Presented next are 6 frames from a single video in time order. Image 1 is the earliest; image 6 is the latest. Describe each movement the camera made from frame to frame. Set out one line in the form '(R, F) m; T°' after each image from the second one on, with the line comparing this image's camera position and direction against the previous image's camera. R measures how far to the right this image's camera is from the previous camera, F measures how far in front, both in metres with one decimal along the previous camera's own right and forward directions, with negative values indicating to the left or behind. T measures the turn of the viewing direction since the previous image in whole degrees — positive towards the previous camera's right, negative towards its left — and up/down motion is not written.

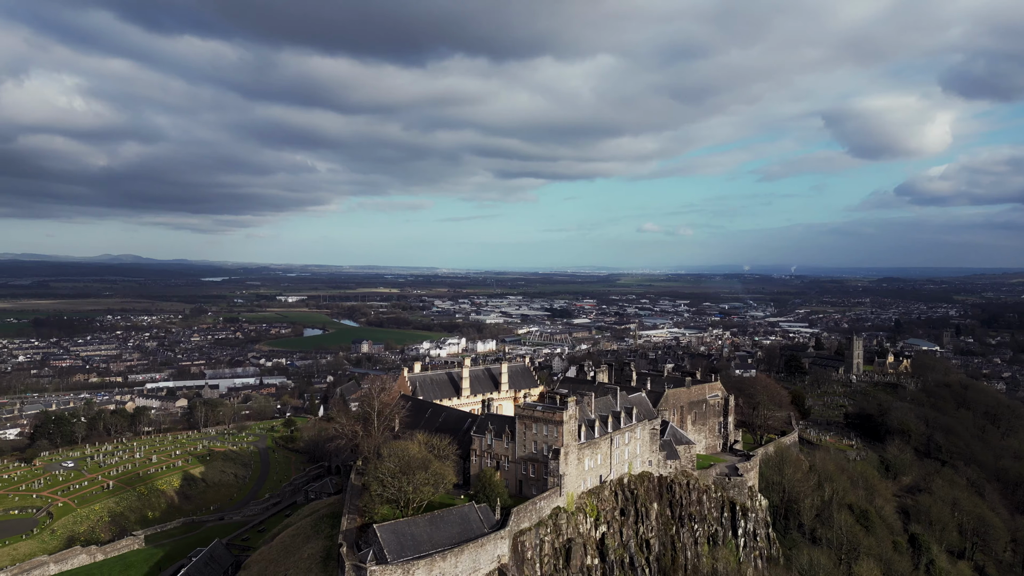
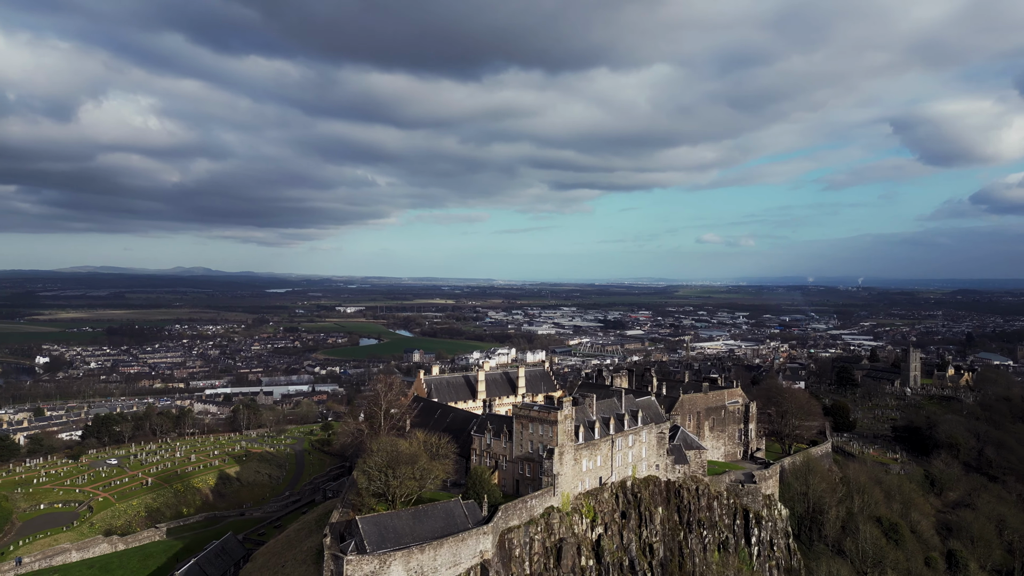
(+3.3, -0.2) m; -4°
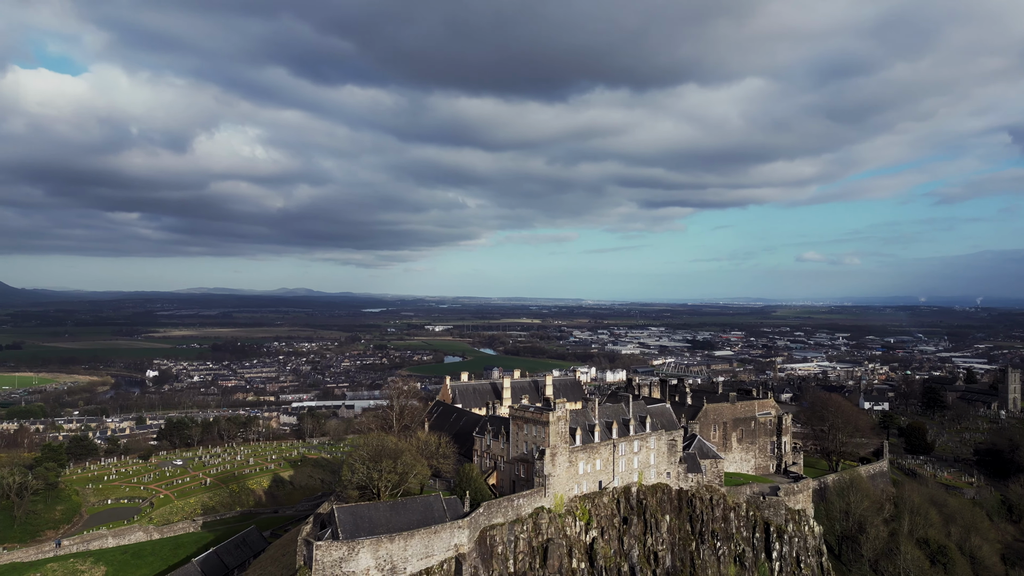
(+5.2, -0.2) m; -7°
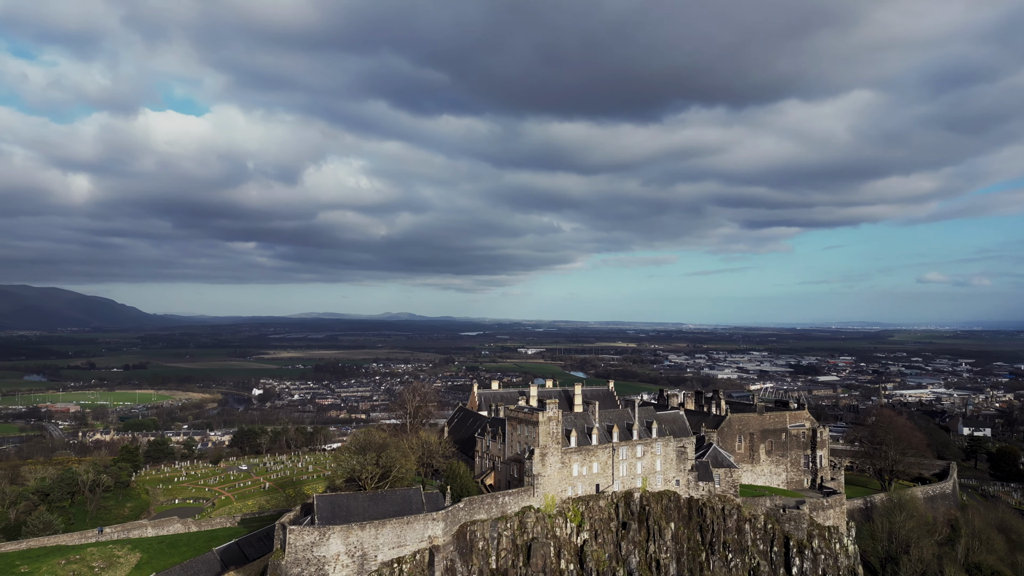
(+5.8, -0.3) m; -8°
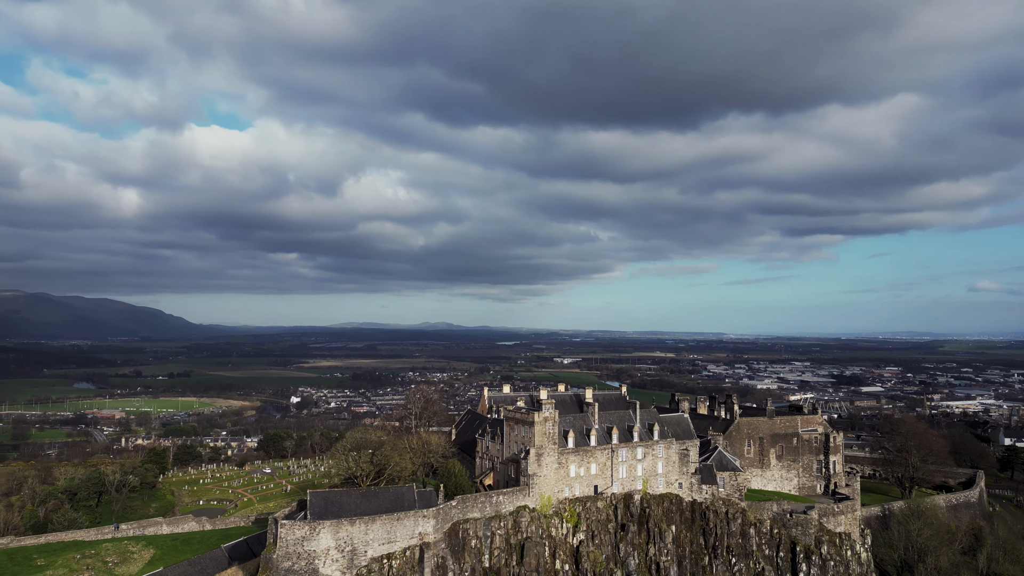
(+2.3, -0.2) m; -3°
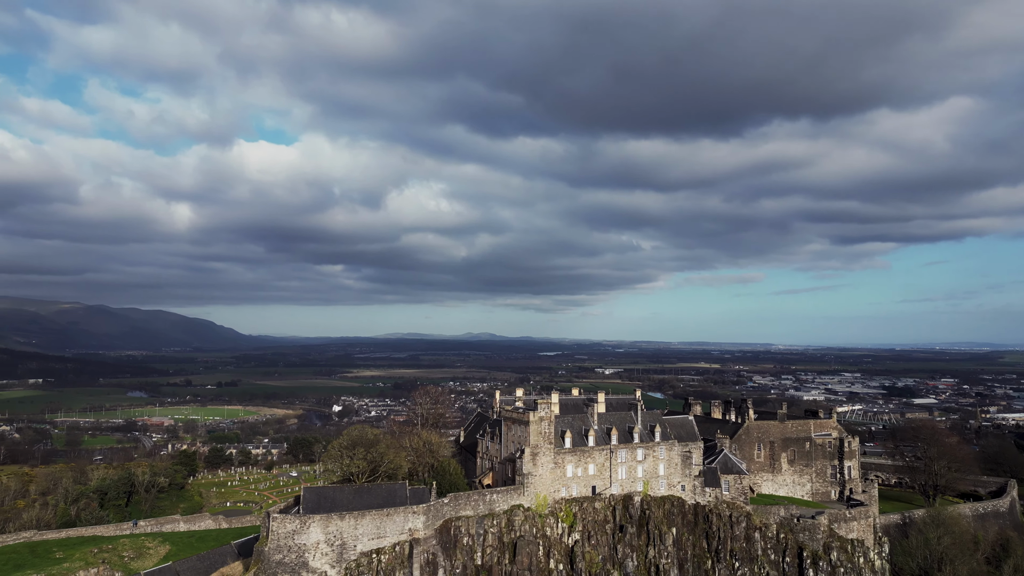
(+2.6, -0.2) m; -3°
